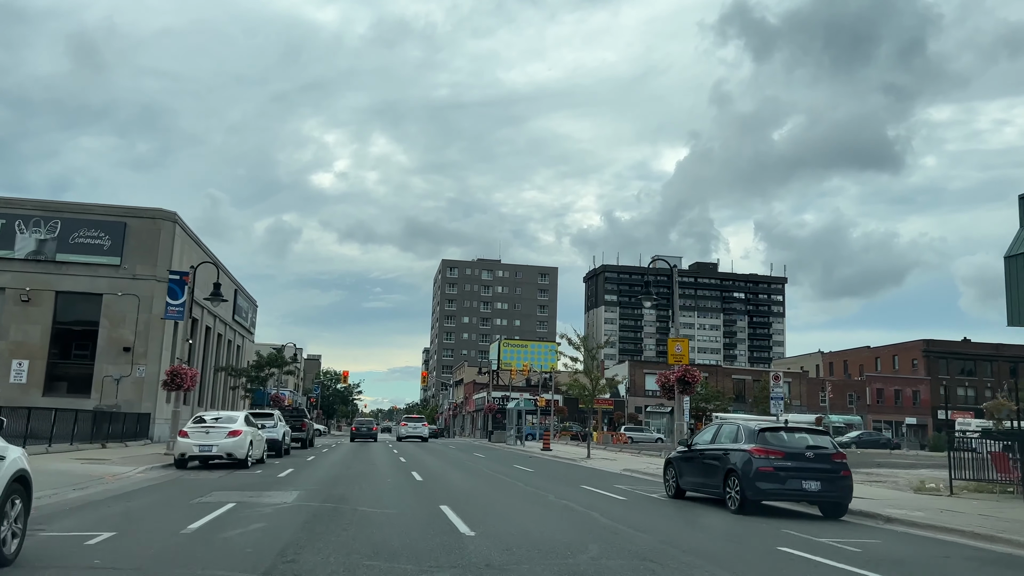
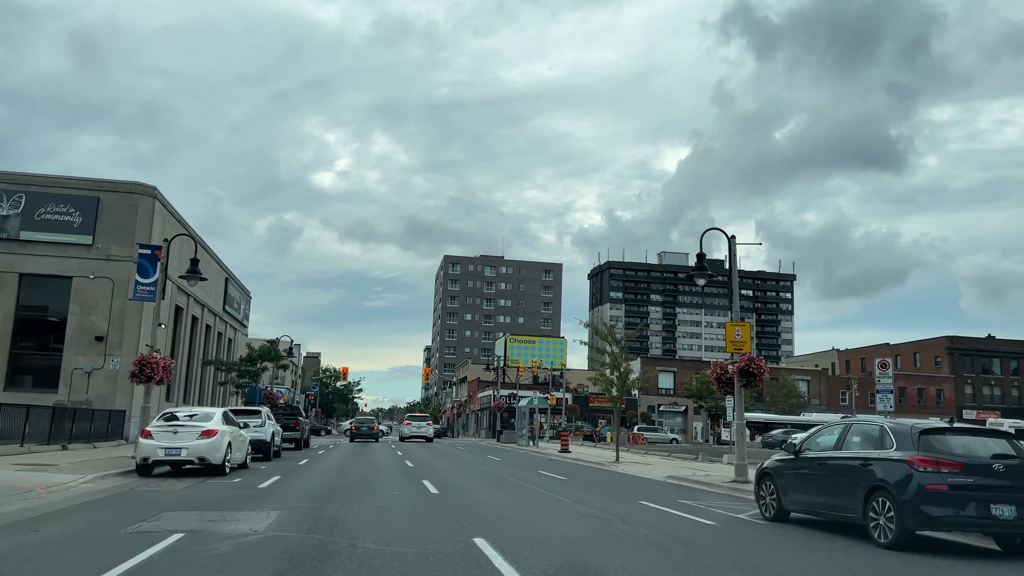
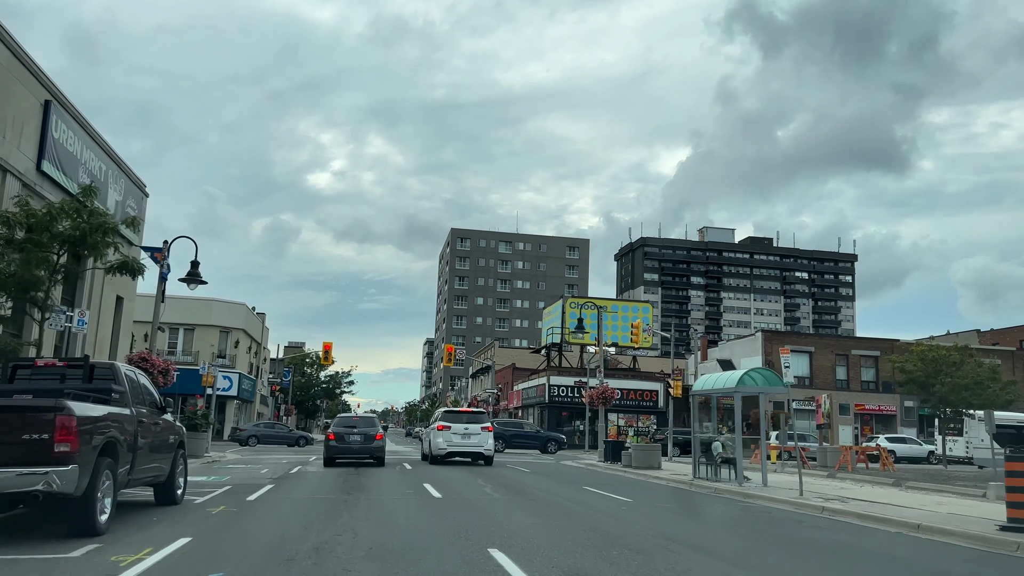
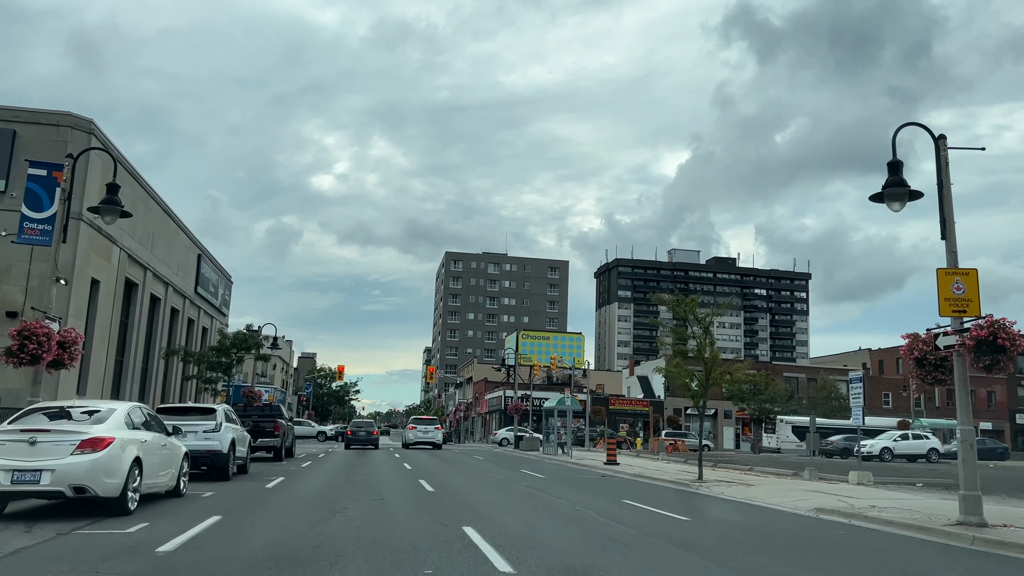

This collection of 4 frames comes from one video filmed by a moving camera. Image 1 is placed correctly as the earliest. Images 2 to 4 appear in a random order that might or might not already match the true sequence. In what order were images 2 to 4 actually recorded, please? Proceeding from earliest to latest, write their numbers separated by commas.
2, 4, 3
